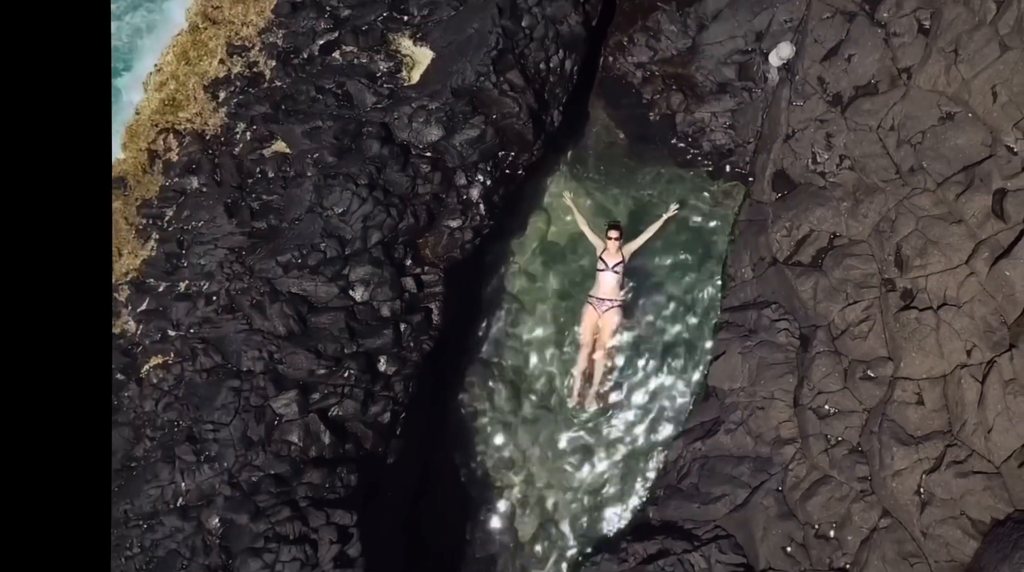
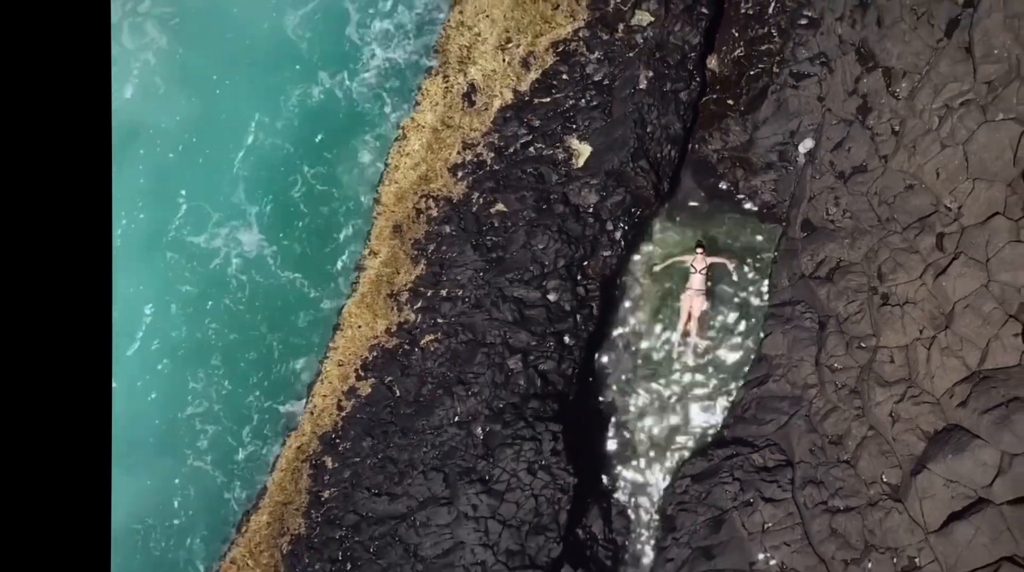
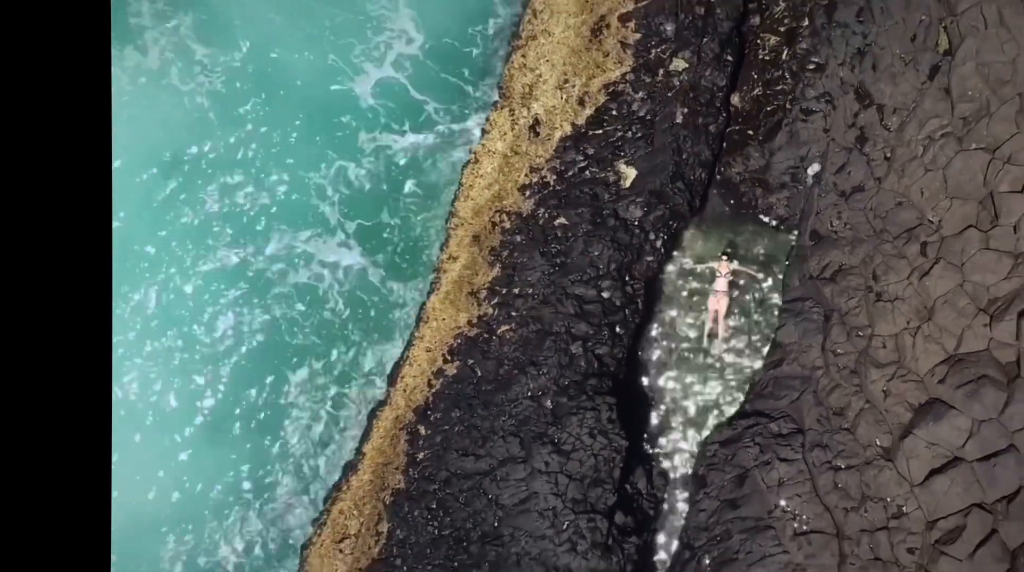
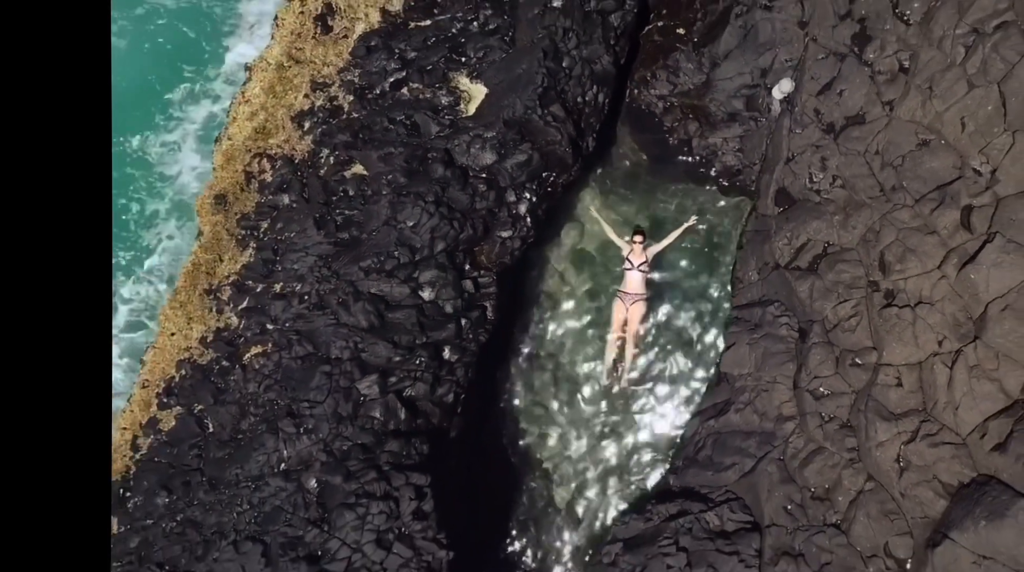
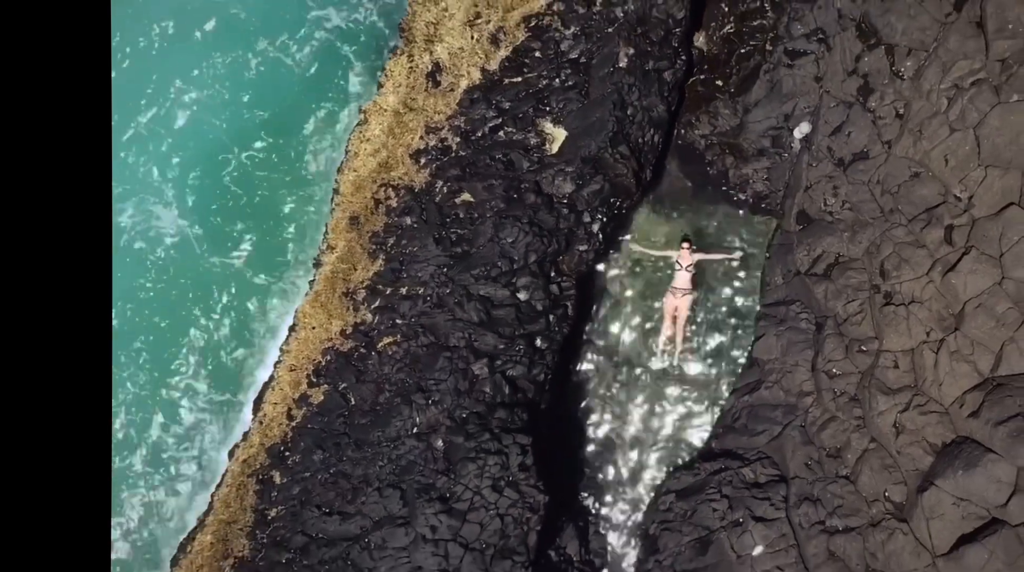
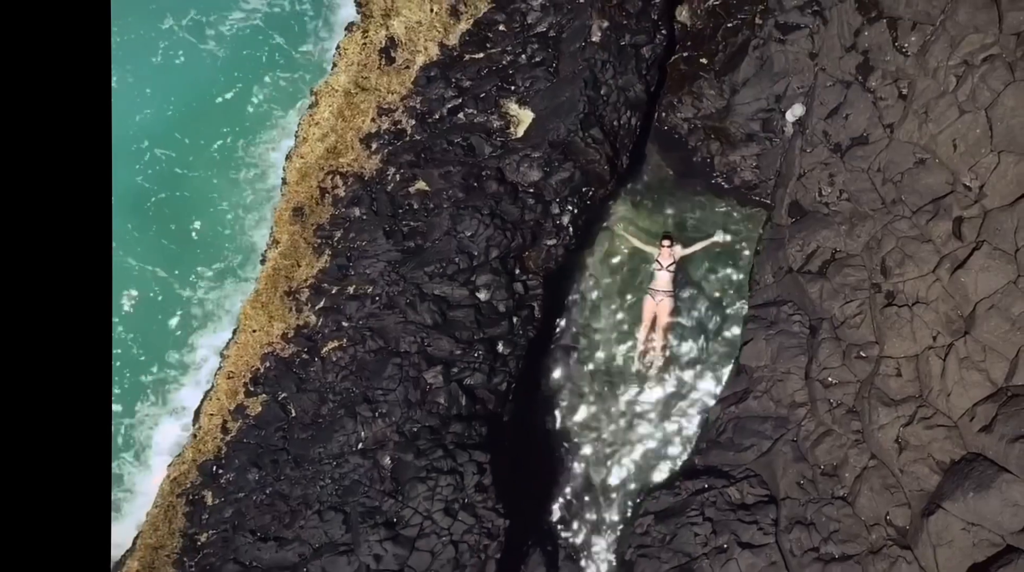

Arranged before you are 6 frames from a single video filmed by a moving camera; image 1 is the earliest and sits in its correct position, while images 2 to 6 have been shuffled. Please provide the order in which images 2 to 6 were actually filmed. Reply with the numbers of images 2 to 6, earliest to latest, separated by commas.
4, 6, 5, 2, 3
